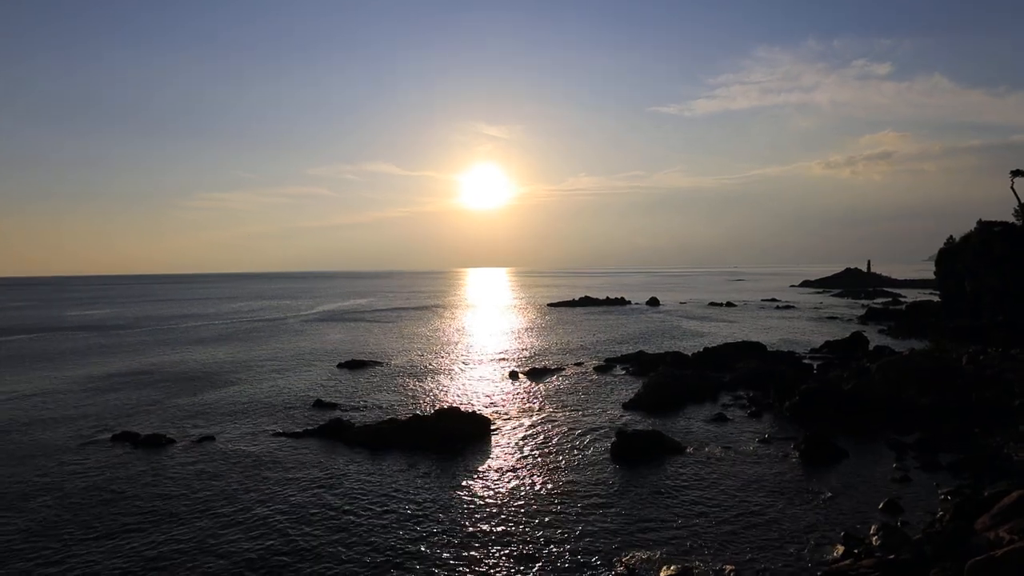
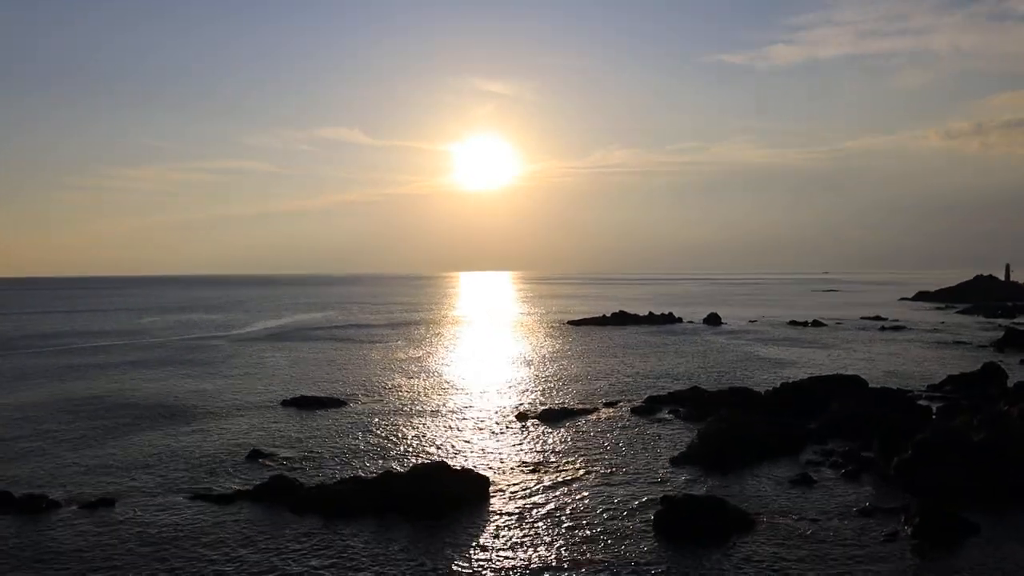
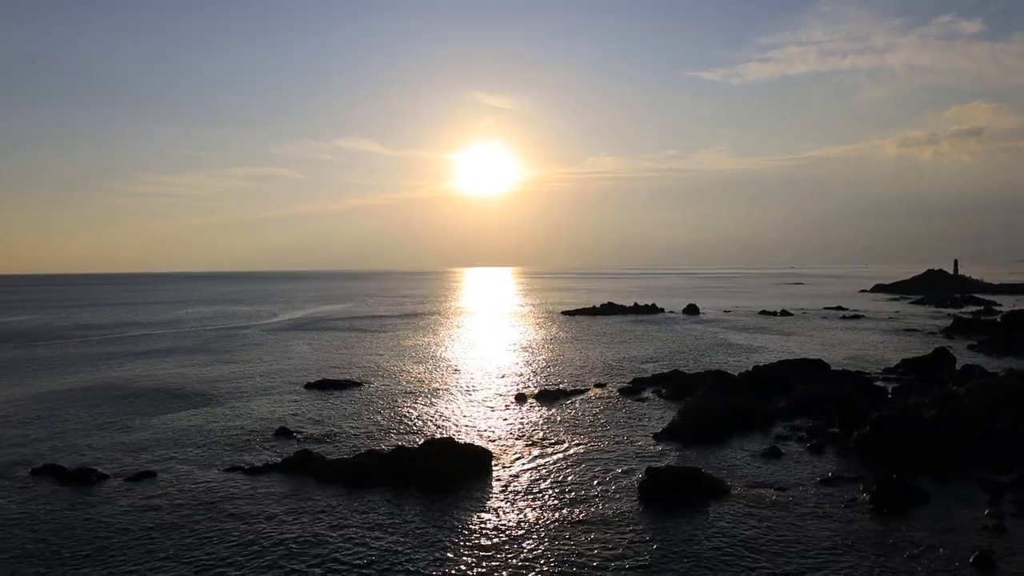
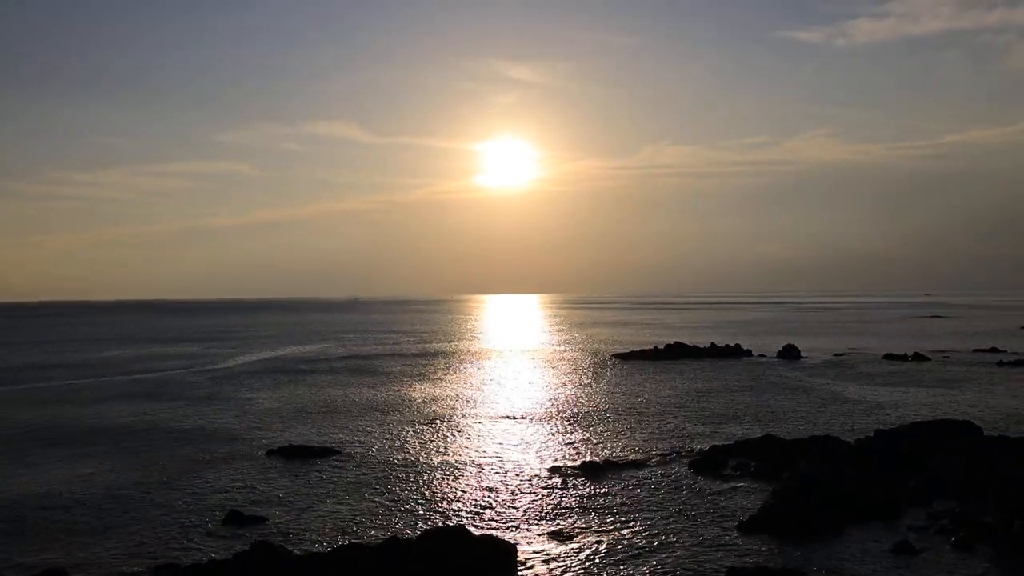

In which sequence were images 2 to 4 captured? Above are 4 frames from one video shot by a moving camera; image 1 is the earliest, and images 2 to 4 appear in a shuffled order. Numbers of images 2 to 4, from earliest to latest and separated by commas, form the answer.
3, 2, 4
